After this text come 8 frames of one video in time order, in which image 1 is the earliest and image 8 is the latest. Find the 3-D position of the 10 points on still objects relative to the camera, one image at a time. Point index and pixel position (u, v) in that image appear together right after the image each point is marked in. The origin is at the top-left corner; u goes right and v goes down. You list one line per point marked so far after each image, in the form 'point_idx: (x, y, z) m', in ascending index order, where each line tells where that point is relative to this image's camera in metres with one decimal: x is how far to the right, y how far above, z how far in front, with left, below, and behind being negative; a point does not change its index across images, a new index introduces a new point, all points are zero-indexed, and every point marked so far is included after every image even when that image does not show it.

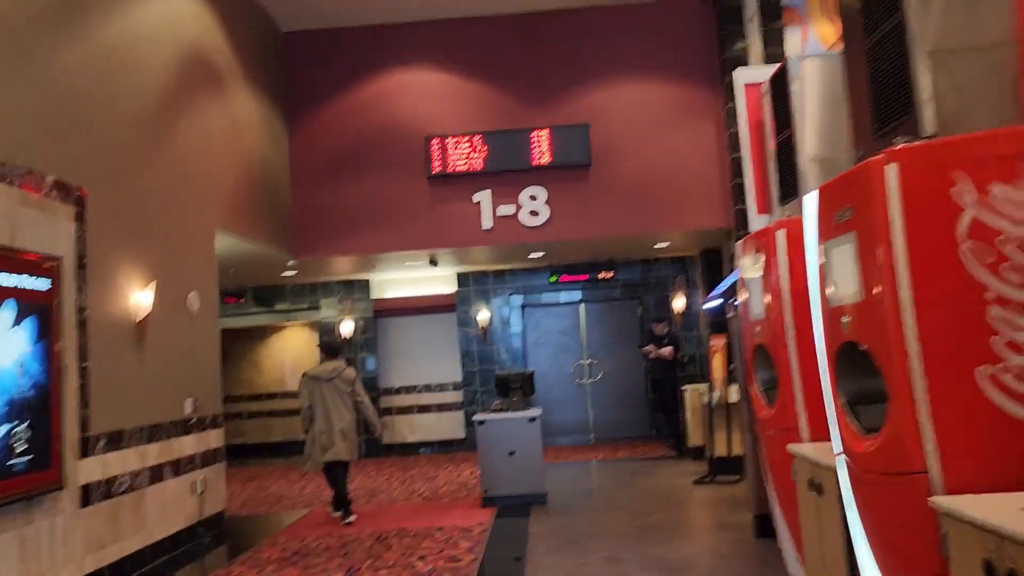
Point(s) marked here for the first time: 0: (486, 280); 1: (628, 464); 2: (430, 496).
0: (-0.4, +0.1, +11.7) m
1: (+1.2, -1.9, +8.8) m
2: (-0.8, -1.9, +7.7) m
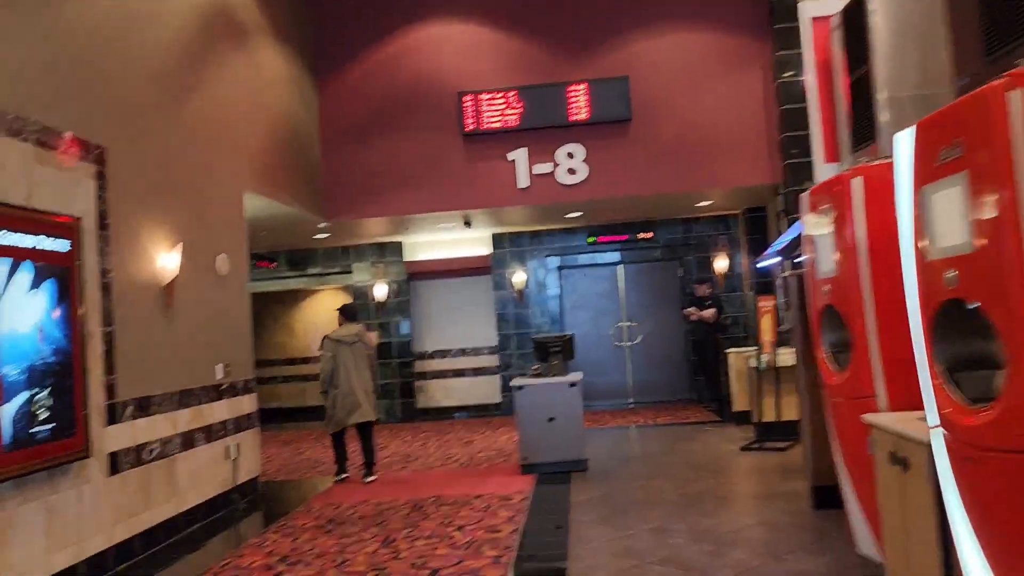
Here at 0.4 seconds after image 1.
0: (+0.1, +0.6, +11.4) m
1: (+1.6, -1.4, +8.5) m
2: (-0.4, -1.6, +7.5) m
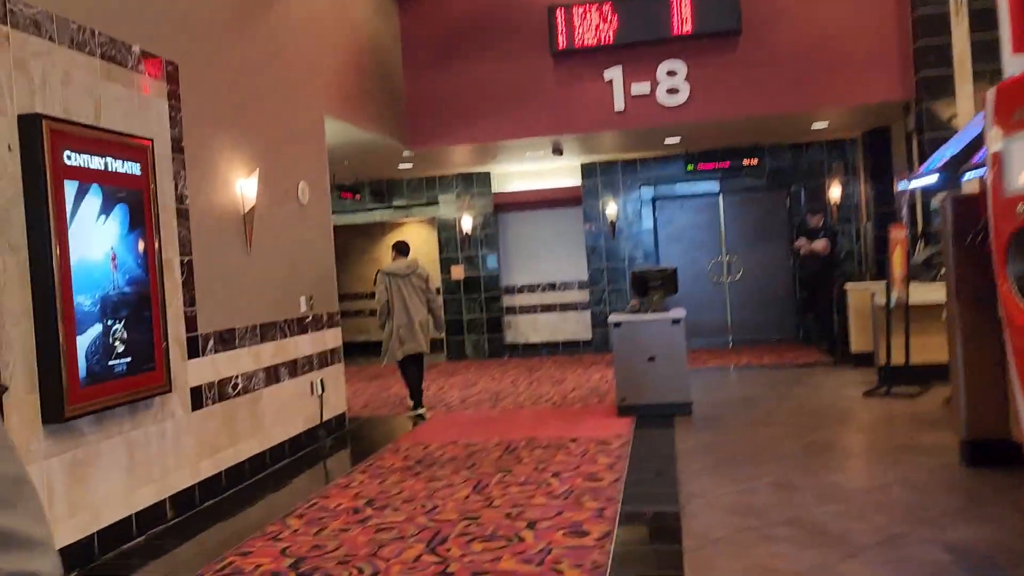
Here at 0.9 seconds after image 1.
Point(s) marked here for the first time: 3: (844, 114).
0: (+1.3, +1.5, +10.8) m
1: (+2.5, -0.8, +8.0) m
2: (+0.4, -1.0, +7.2) m
3: (+3.3, +1.8, +8.4) m
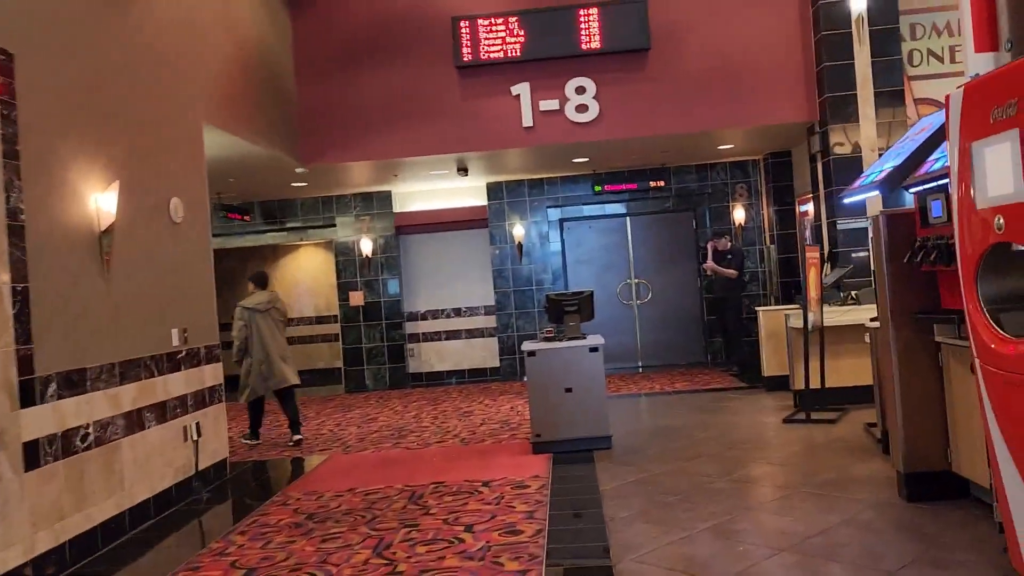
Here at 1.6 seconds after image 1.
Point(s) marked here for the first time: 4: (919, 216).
0: (+0.1, +1.2, +10.4) m
1: (+1.7, -1.0, +7.7) m
2: (-0.3, -1.2, +6.6) m
3: (+2.4, +1.5, +8.2) m
4: (+1.8, +0.3, +3.7) m
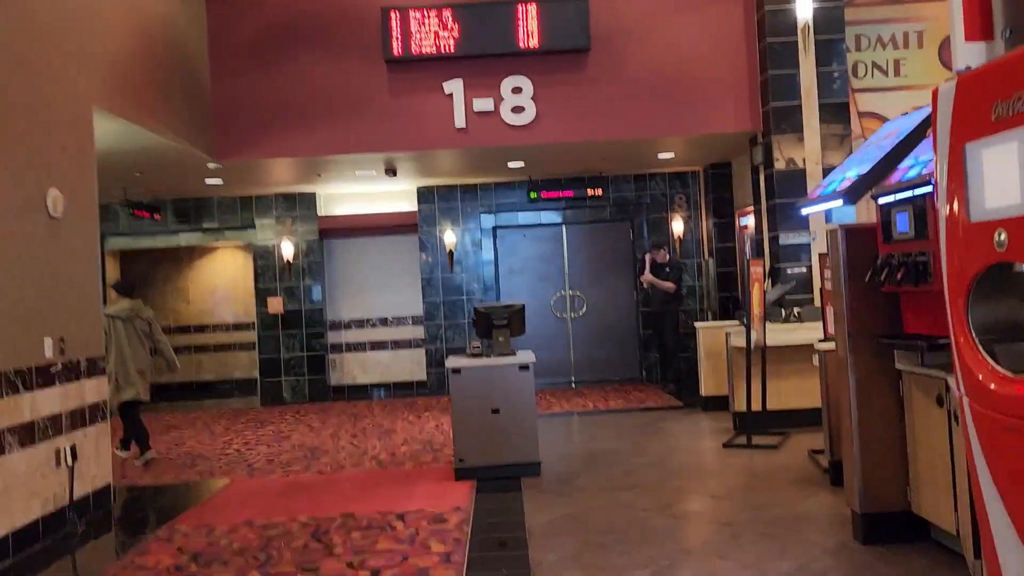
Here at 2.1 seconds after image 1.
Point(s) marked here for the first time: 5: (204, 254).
0: (-0.7, +1.1, +9.9) m
1: (+1.0, -1.1, +7.3) m
2: (-0.9, -1.3, +6.1) m
3: (+1.7, +1.4, +7.9) m
4: (+1.5, +0.2, +3.4) m
5: (-4.3, +0.5, +11.8) m
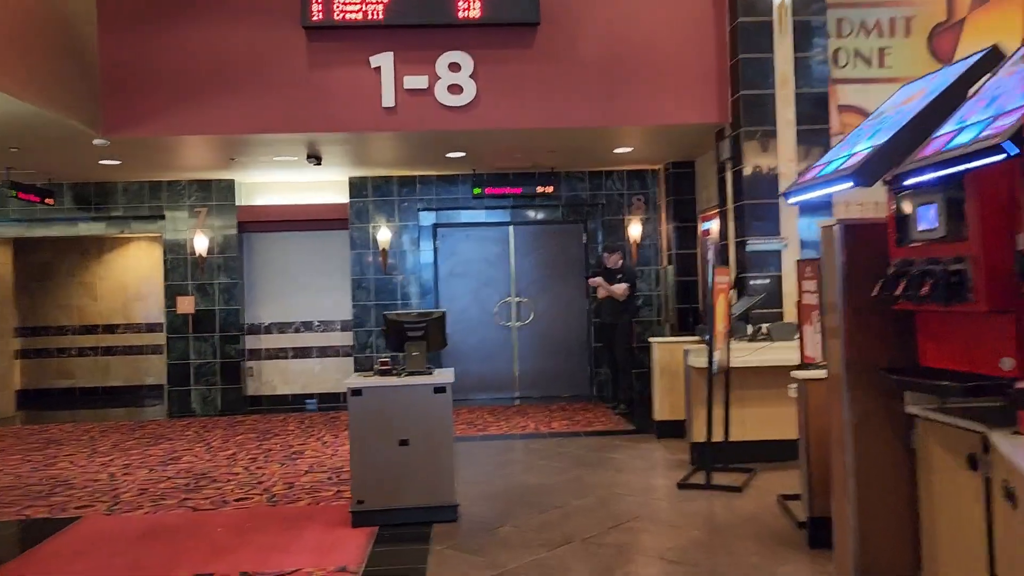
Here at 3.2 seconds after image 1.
0: (-1.3, +1.1, +8.9) m
1: (+0.5, -1.2, +6.4) m
2: (-1.4, -1.3, +5.1) m
3: (+1.2, +1.3, +7.1) m
4: (+1.2, +0.2, +2.5) m
5: (-5.1, +0.5, +10.7) m
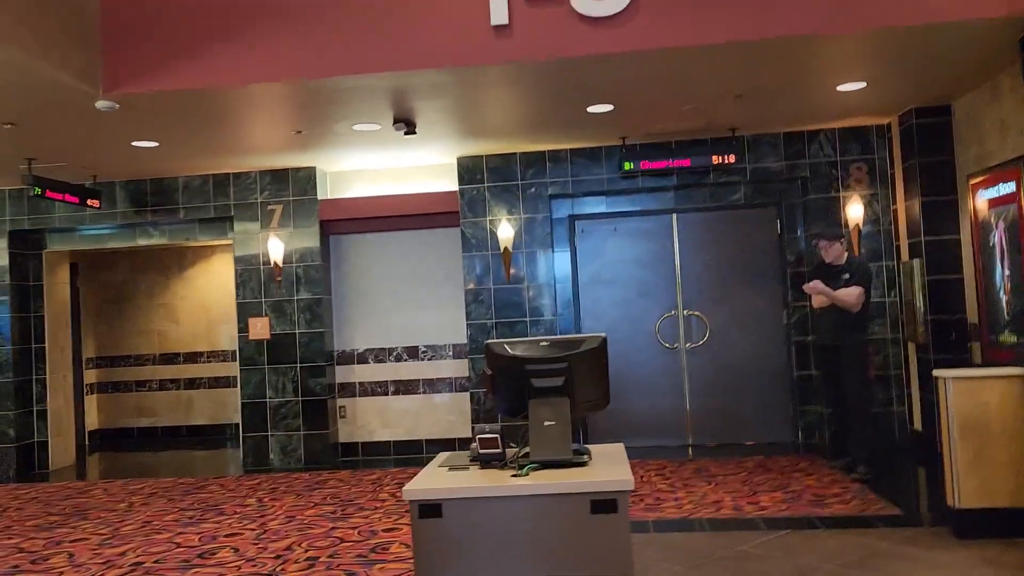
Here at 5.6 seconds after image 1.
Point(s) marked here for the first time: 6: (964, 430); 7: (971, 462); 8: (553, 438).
0: (0.0, +1.0, +6.8) m
1: (+1.4, -1.2, +3.9) m
2: (-0.7, -1.3, +3.0) m
3: (+2.2, +1.3, +4.6) m
4: (+1.4, +0.2, 0.0) m
5: (-3.4, +0.3, +9.1) m
6: (+2.1, -0.6, +3.8) m
7: (+2.1, -0.8, +3.8) m
8: (+0.1, -0.4, +2.3) m
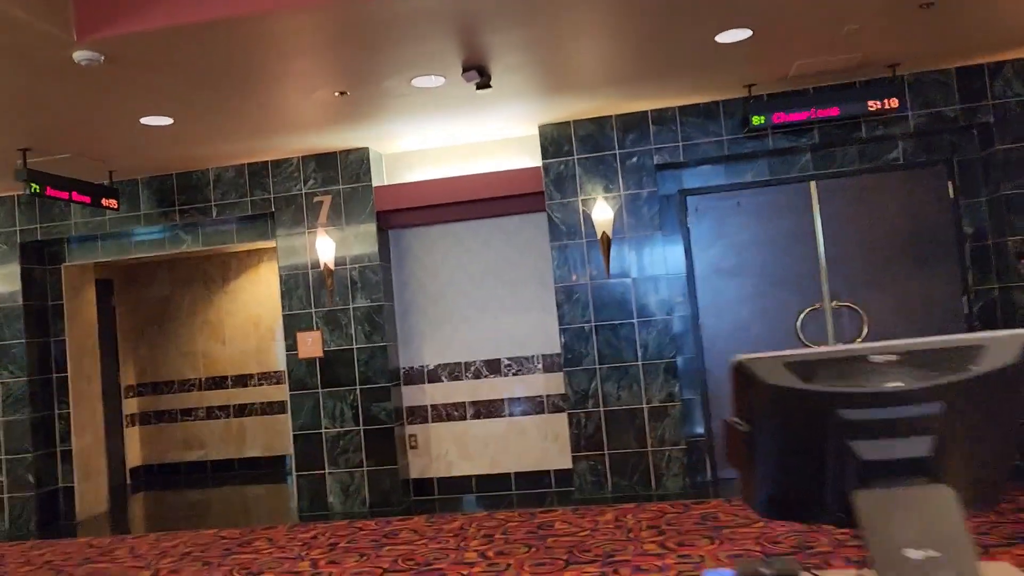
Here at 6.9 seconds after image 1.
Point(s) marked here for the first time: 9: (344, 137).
0: (+0.6, +1.0, +5.5) m
1: (+1.9, -1.1, +2.5) m
2: (-0.2, -1.3, +1.7) m
3: (+2.6, +1.4, +3.1) m
4: (+1.6, +0.4, -1.4) m
5: (-2.6, +0.2, +8.0) m
6: (+2.5, -0.5, +2.3) m
7: (+2.5, -0.6, +2.3) m
8: (+0.5, -0.3, +1.0) m
9: (-1.1, +1.0, +5.4) m
